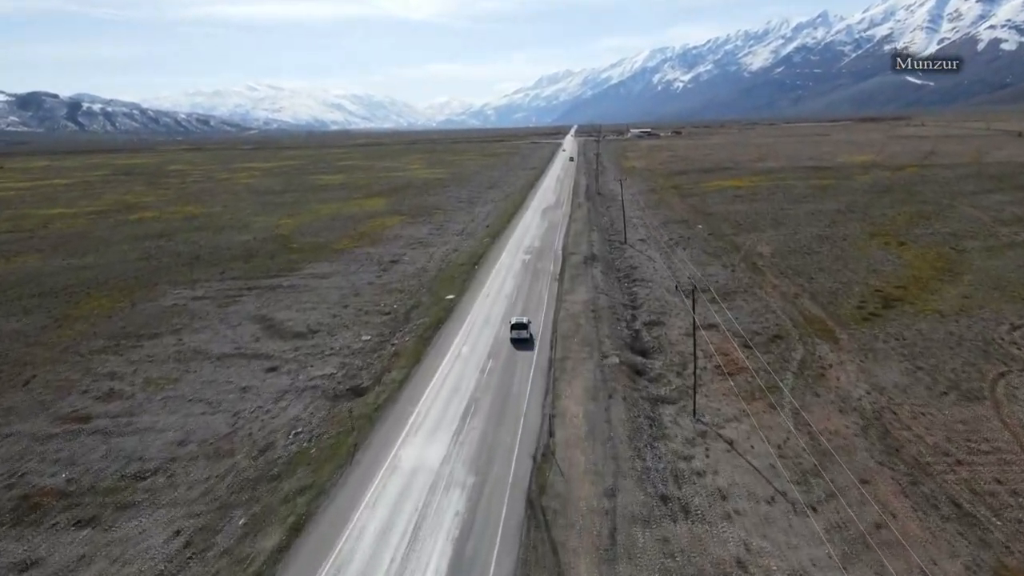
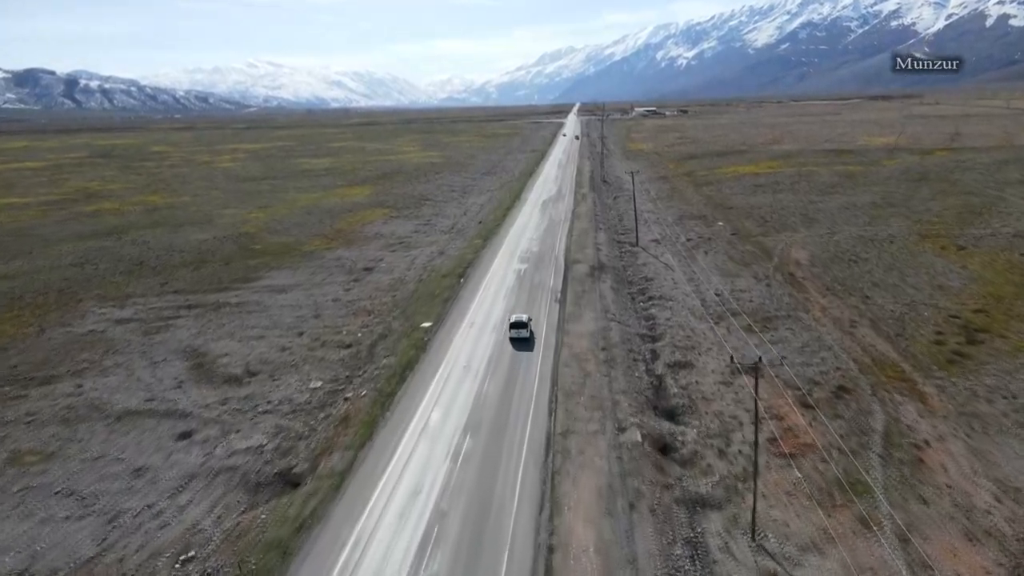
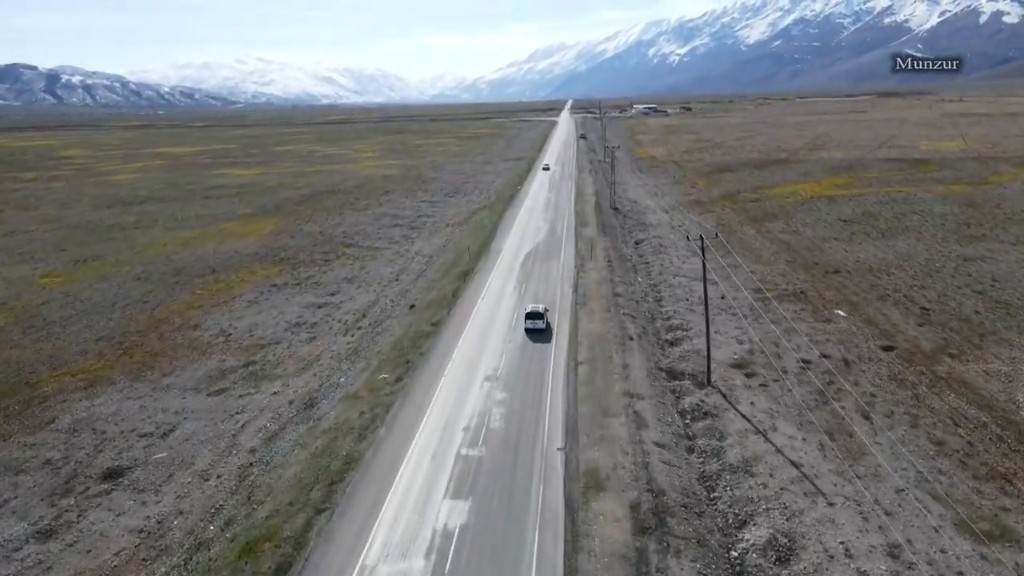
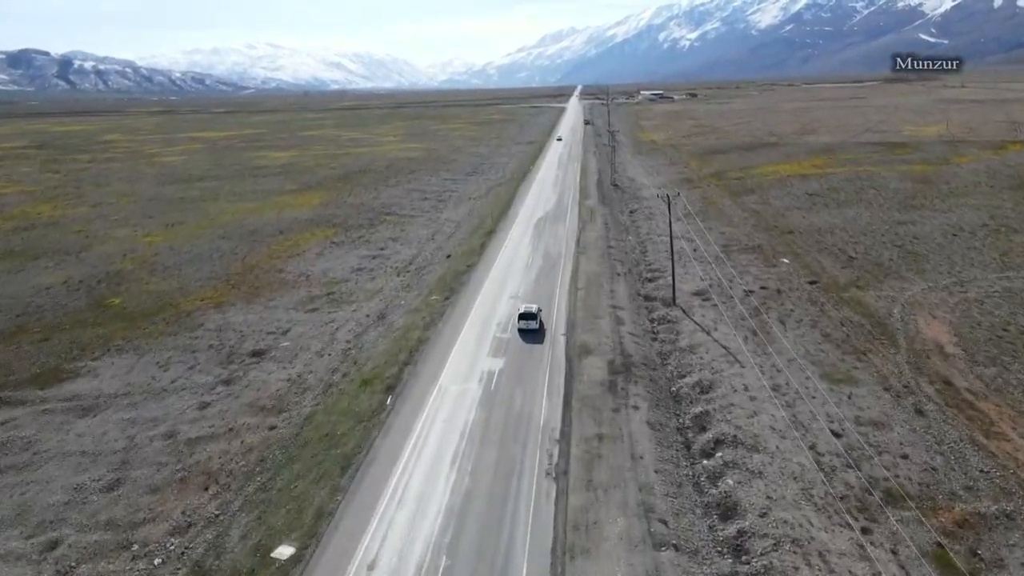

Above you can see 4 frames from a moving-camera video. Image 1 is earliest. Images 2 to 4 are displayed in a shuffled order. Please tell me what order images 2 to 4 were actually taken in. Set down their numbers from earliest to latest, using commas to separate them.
2, 4, 3
